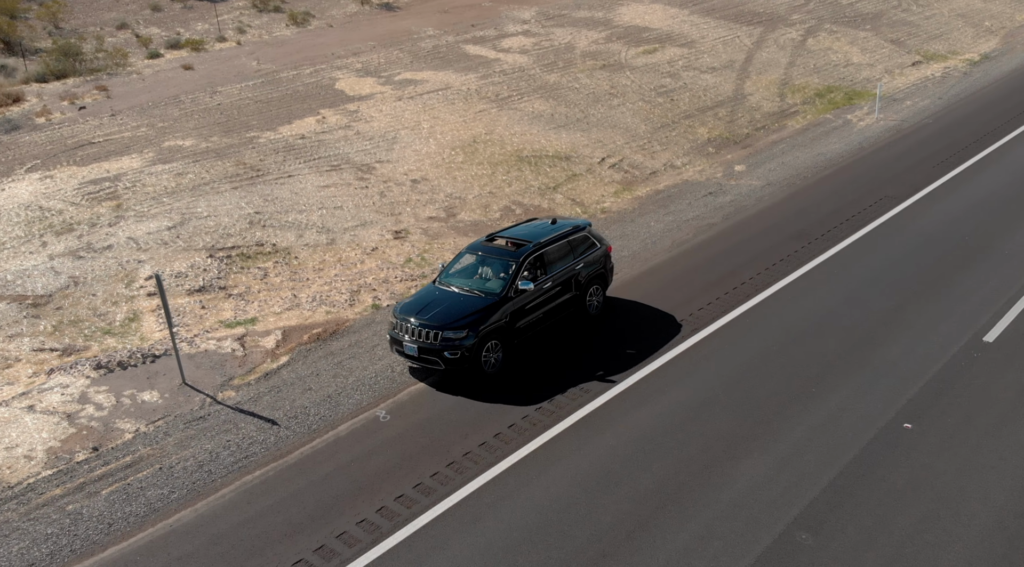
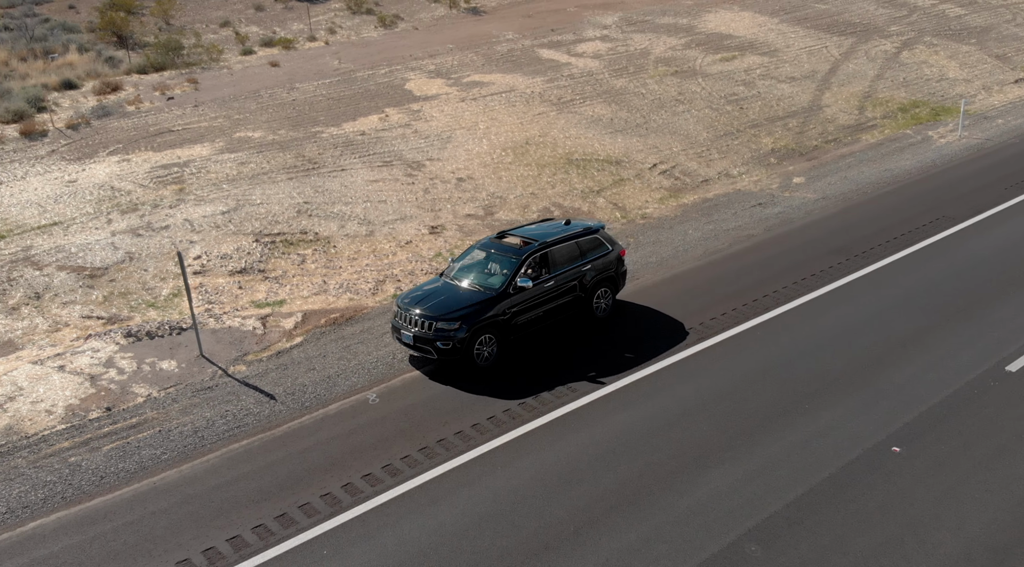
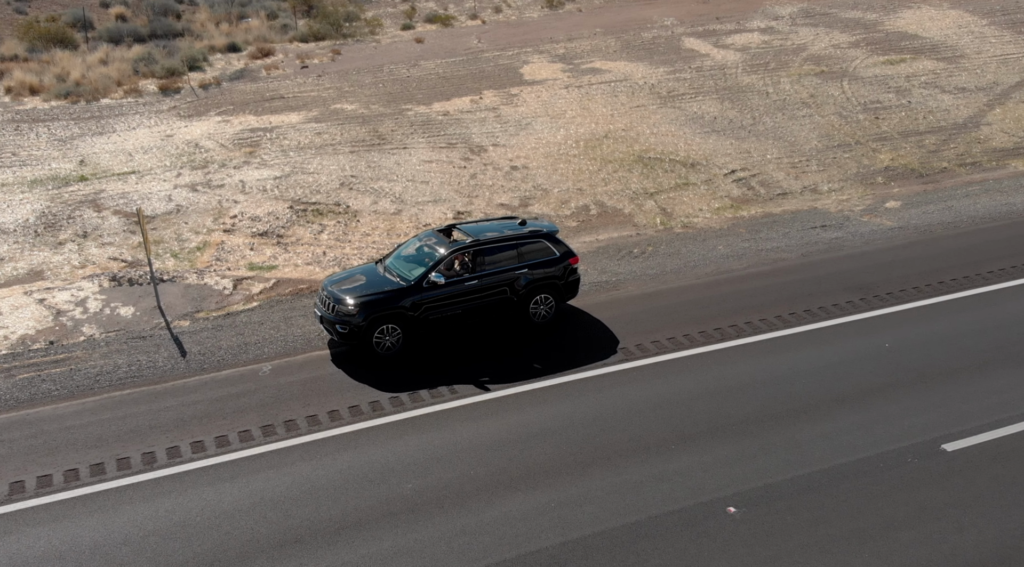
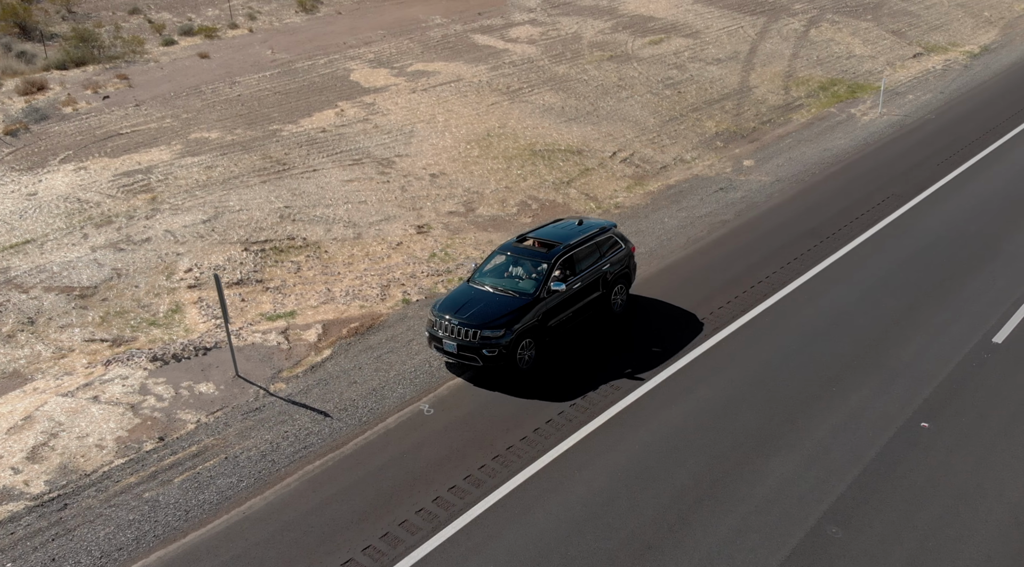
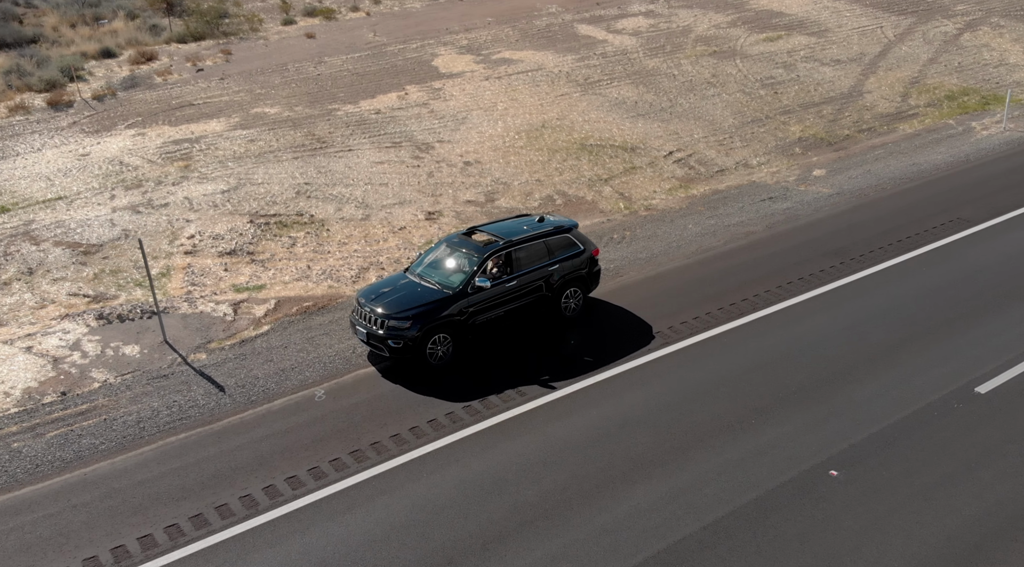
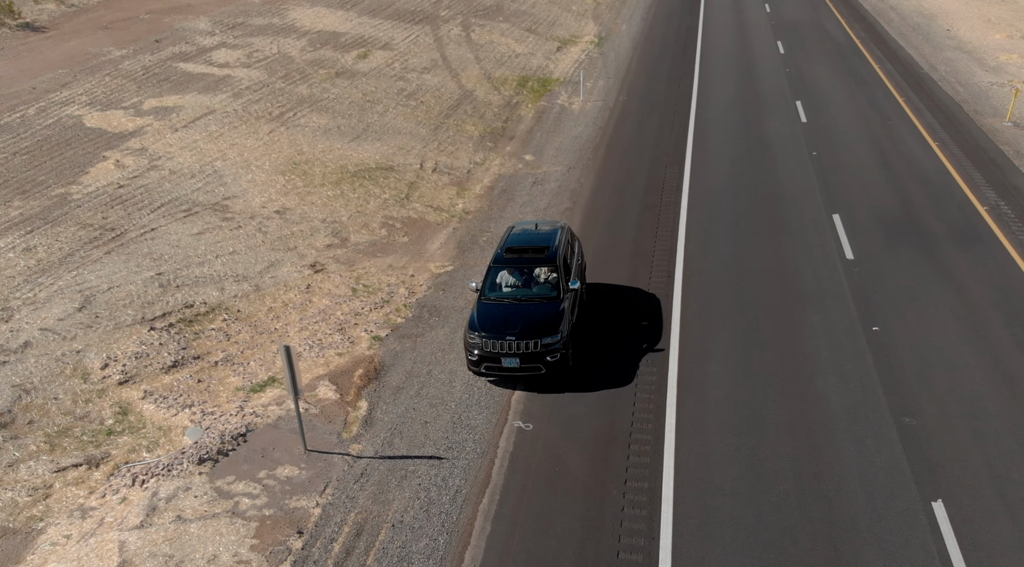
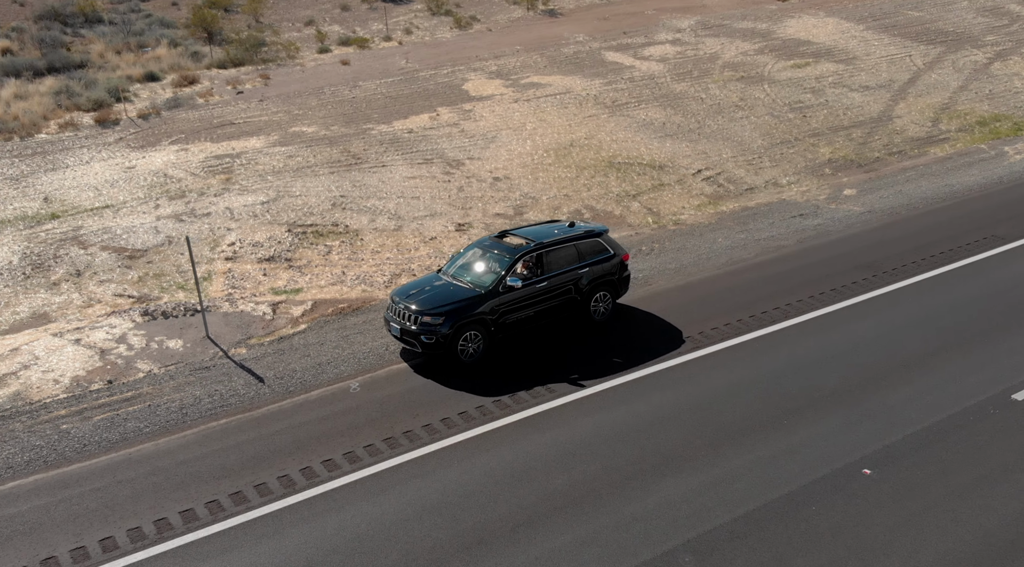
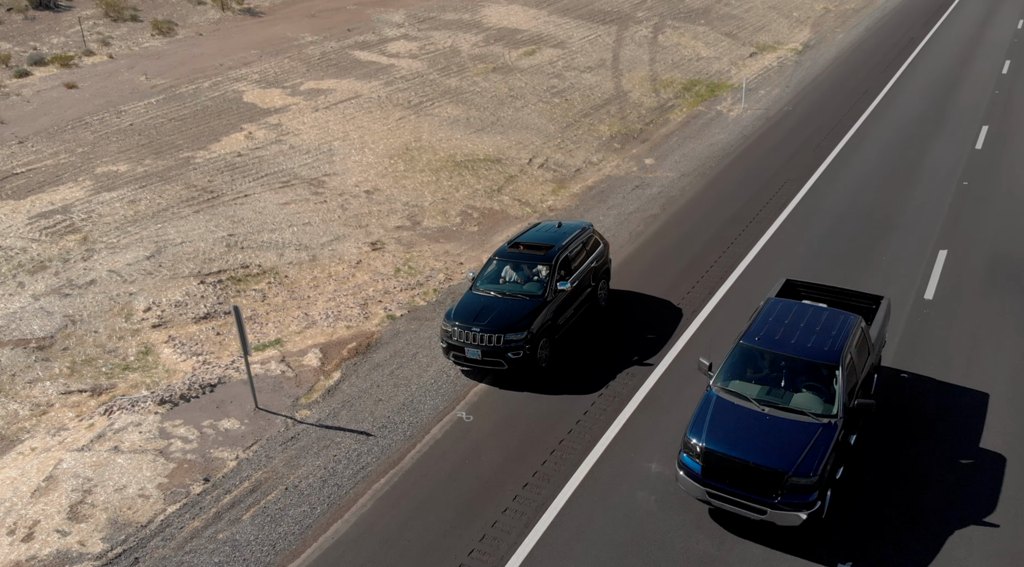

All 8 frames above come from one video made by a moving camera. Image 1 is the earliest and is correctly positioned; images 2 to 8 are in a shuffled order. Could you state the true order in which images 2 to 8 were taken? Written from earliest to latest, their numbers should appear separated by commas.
2, 7, 3, 5, 4, 8, 6
